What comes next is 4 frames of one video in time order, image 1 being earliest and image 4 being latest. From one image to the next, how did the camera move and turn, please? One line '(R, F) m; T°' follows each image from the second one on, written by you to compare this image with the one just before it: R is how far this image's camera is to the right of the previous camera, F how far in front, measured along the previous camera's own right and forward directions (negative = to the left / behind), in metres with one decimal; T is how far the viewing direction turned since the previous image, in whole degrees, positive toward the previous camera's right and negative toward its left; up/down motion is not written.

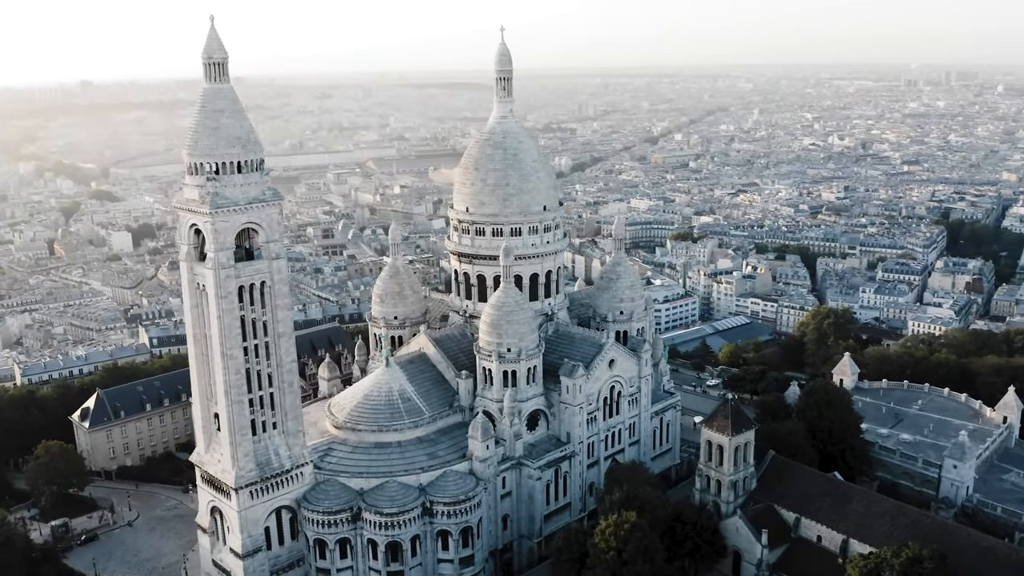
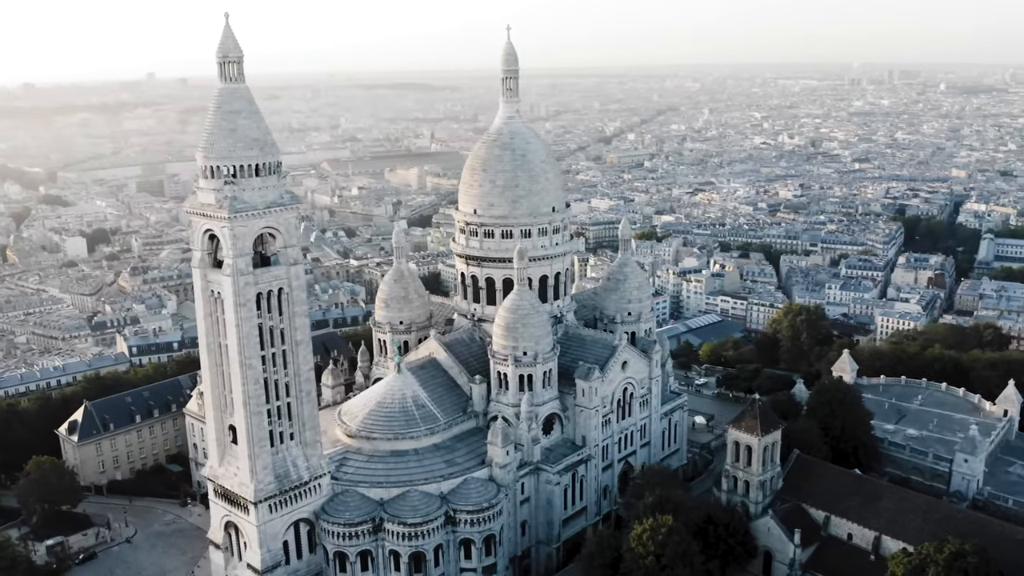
(-4.0, +1.0) m; +3°
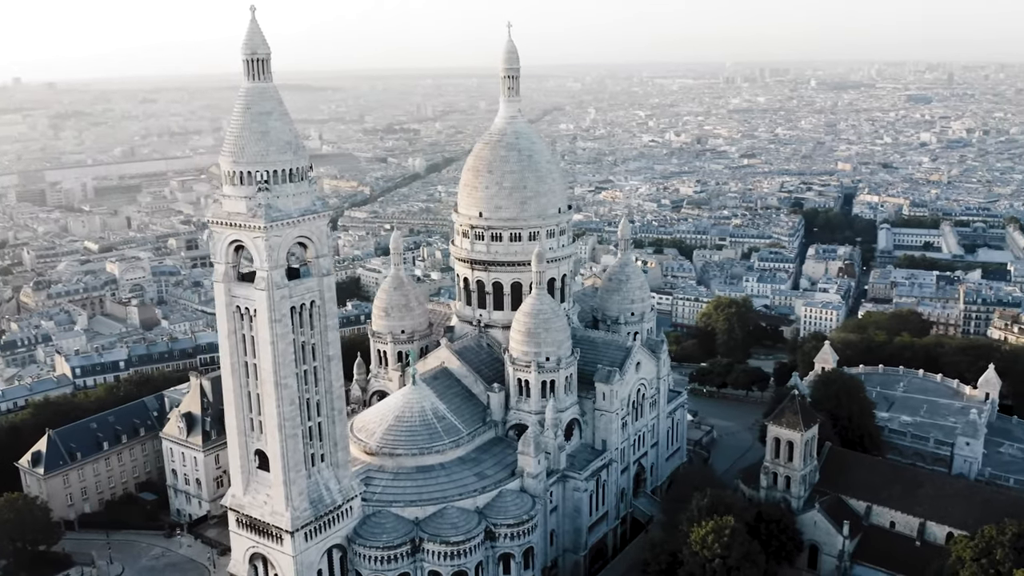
(-8.0, +2.1) m; +7°
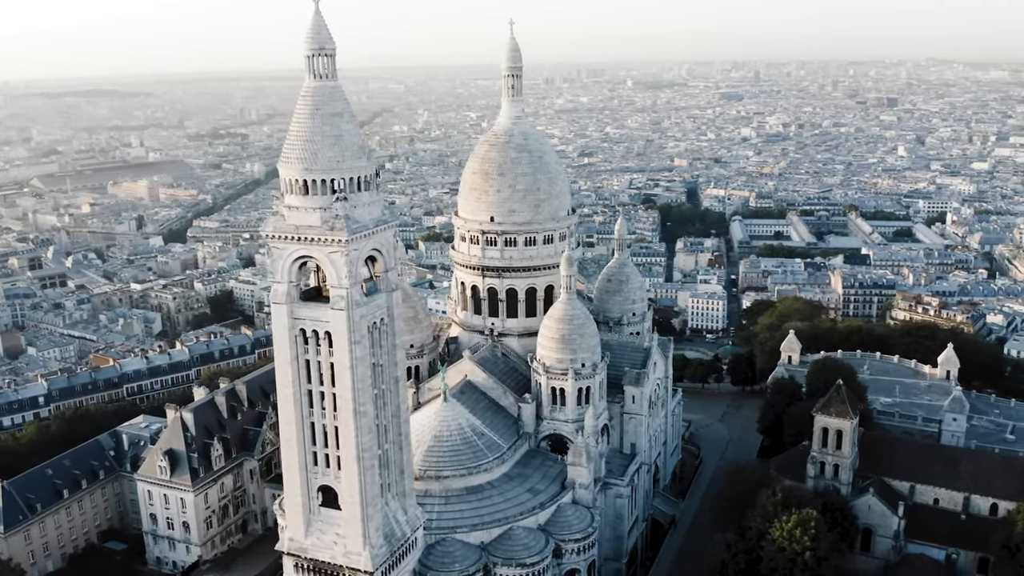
(-11.6, +3.2) m; +11°
